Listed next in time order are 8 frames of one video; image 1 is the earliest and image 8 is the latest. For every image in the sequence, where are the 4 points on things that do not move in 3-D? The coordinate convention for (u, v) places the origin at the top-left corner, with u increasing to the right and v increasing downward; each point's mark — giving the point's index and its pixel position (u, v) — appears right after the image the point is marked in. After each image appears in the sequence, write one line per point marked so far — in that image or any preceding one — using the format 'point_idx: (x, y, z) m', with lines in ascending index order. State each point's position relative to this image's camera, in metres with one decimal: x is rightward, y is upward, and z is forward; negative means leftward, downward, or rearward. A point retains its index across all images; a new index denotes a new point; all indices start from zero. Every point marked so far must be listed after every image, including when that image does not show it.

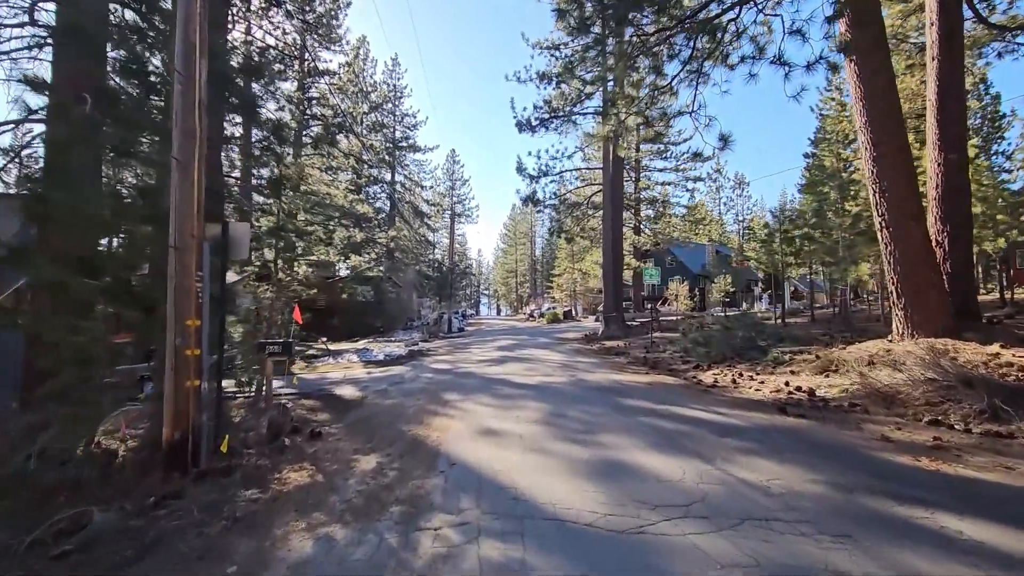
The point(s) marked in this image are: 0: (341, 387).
0: (-3.2, -1.9, +10.0) m
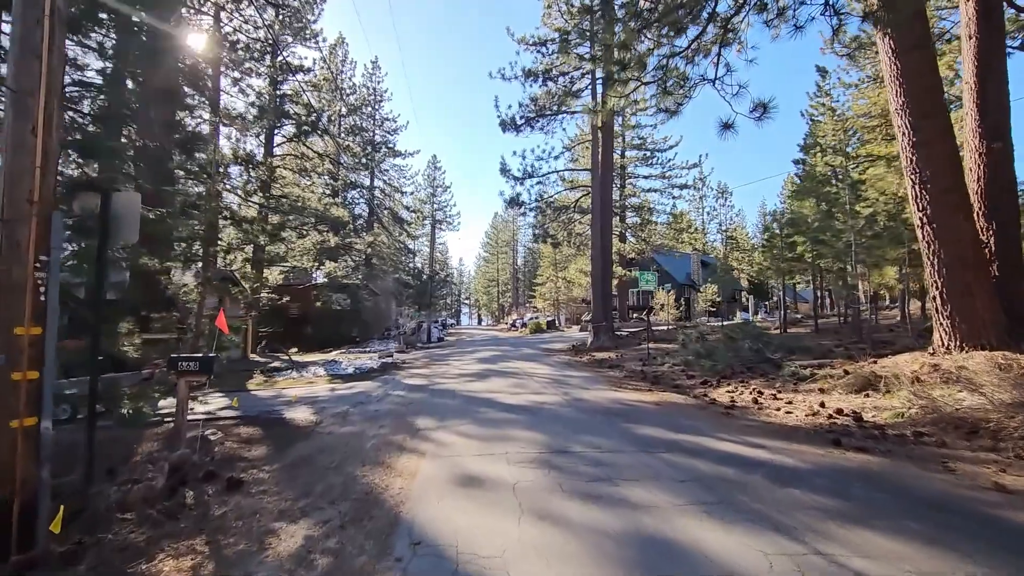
0: (-3.5, -1.9, +8.5) m
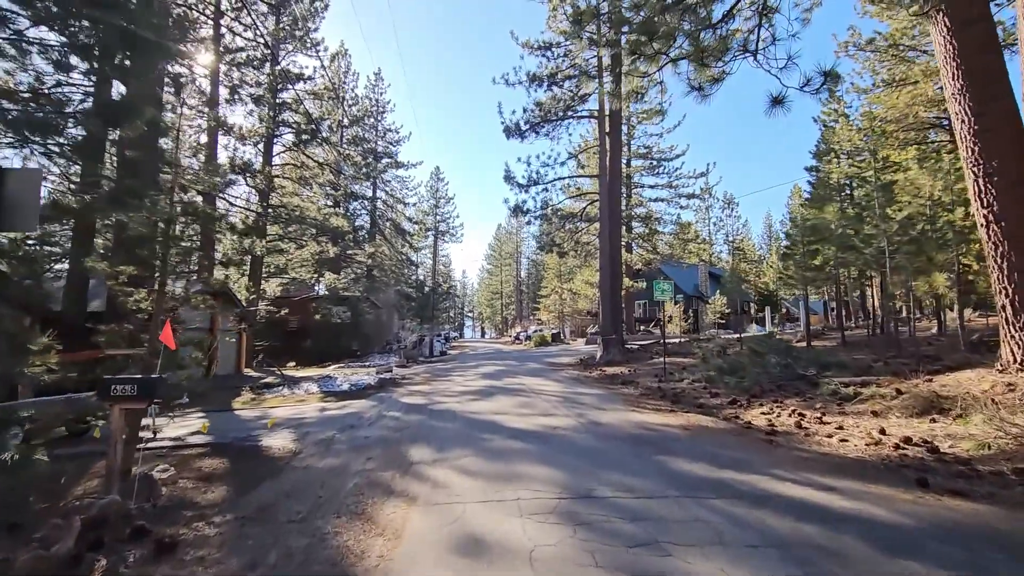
0: (-3.4, -2.1, +7.5) m
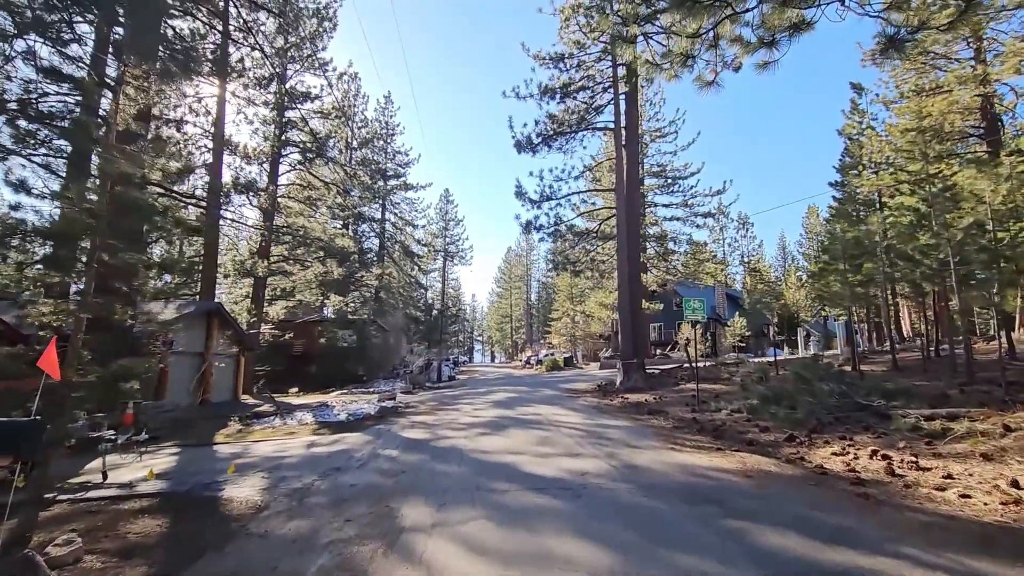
0: (-3.2, -2.2, +6.3) m
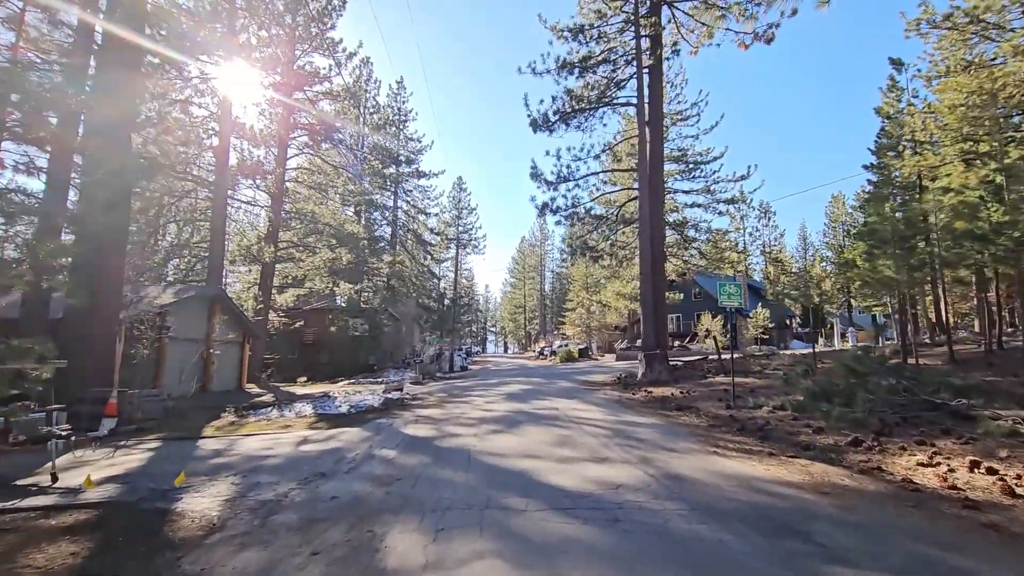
0: (-3.0, -2.0, +5.3) m
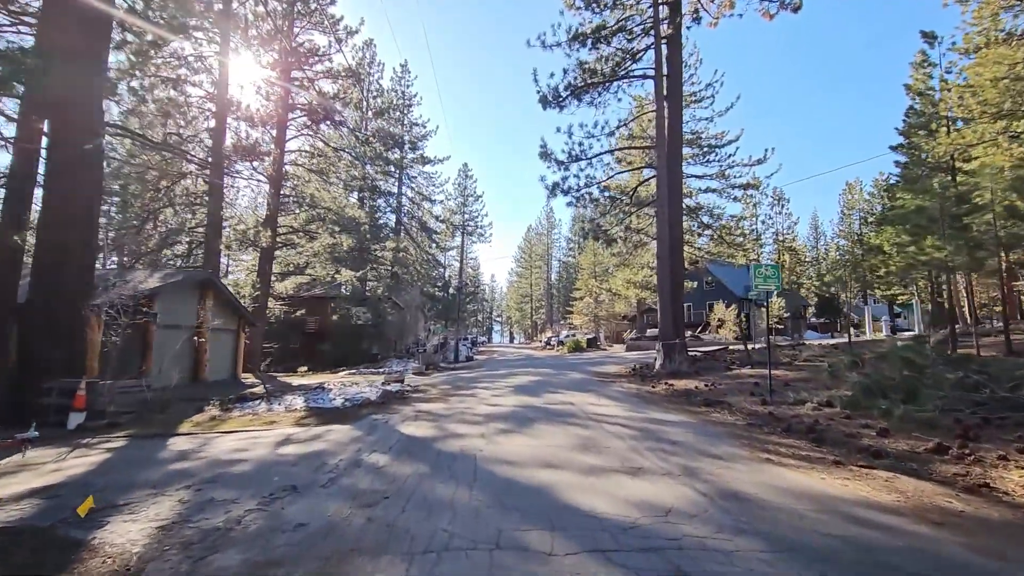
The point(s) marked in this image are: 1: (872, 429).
0: (-2.9, -1.7, +4.3) m
1: (+4.5, -1.7, +6.6) m
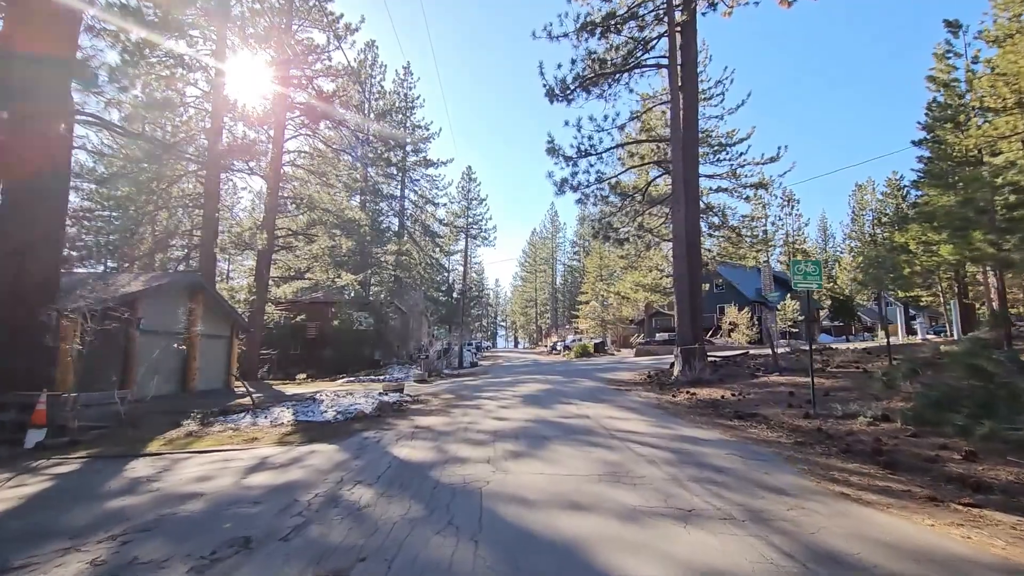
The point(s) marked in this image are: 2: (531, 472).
0: (-2.8, -1.7, +3.3) m
1: (+4.6, -1.7, +5.6) m
2: (+0.2, -1.7, +5.0) m
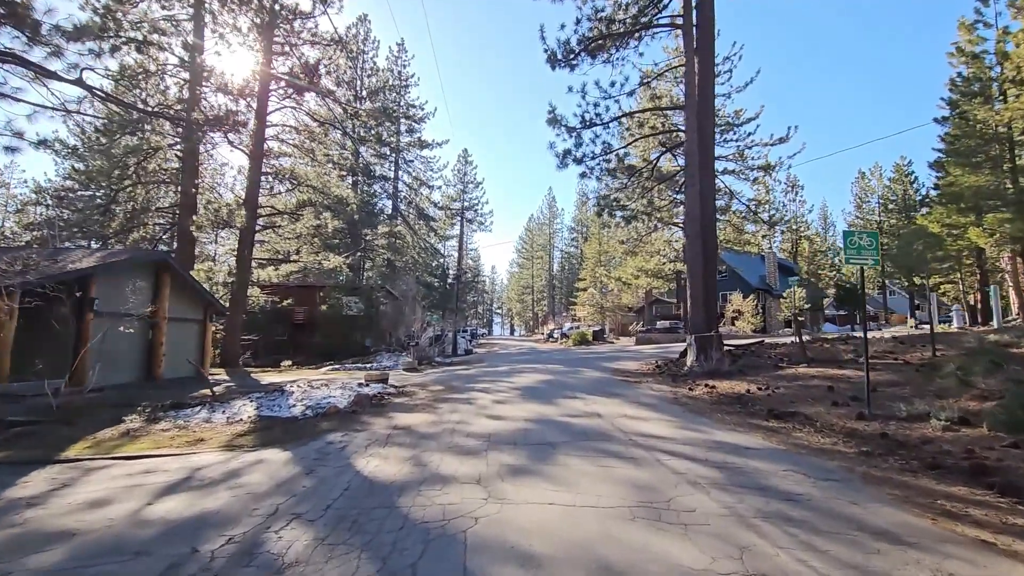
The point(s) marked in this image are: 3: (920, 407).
0: (-2.8, -1.4, +2.0) m
1: (+4.6, -1.4, +4.3) m
2: (+0.2, -1.5, +3.6) m
3: (+5.1, -1.5, +6.6) m
